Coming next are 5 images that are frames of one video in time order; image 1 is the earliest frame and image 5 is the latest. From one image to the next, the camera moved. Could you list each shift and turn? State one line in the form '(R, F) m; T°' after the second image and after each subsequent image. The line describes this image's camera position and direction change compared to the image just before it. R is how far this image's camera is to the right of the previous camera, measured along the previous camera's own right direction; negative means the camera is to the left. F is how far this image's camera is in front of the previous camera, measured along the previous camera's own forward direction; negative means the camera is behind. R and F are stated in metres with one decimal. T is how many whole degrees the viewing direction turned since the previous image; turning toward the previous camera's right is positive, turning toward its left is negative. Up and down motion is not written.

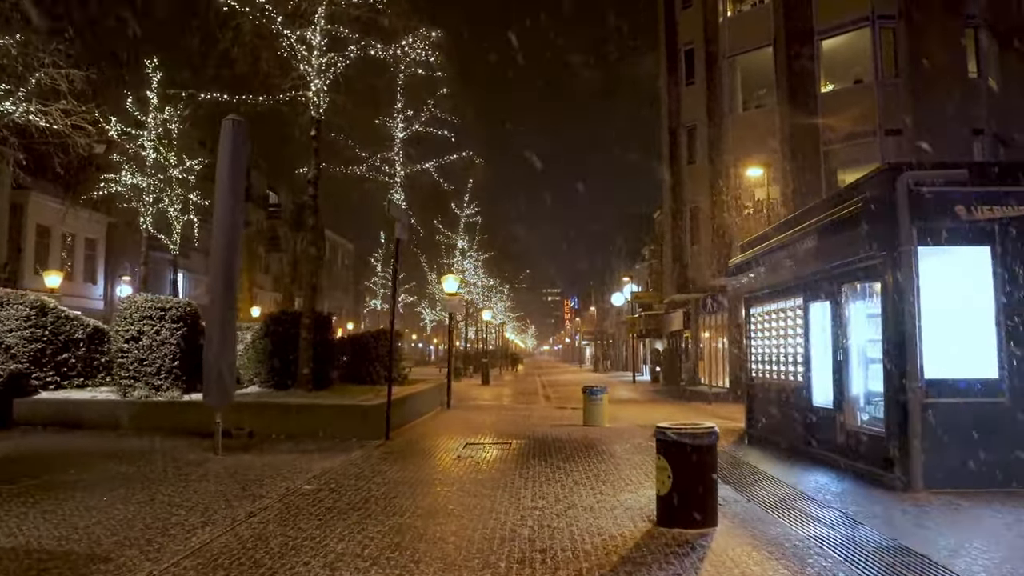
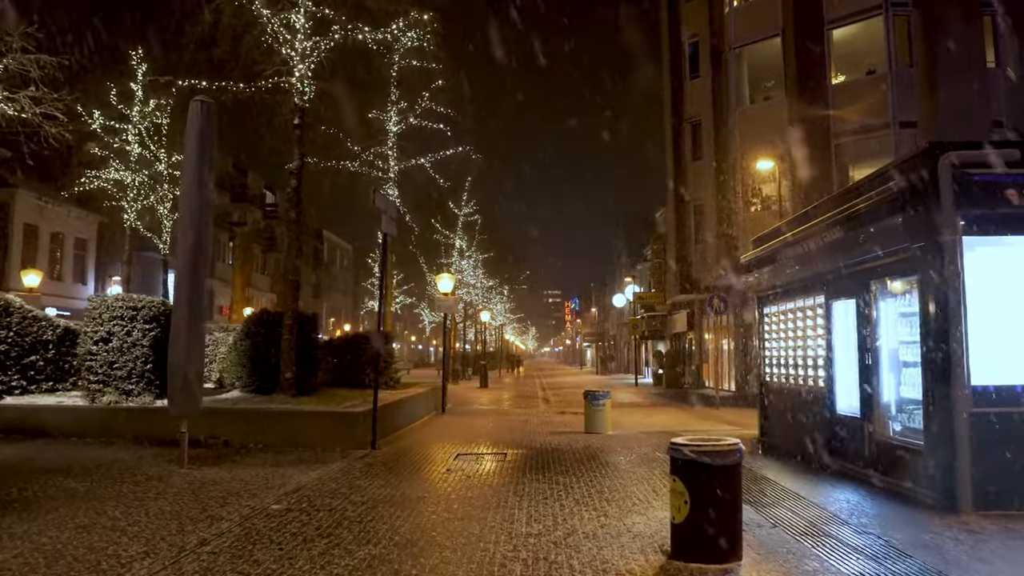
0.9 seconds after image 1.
(+0.1, +1.0) m; 0°
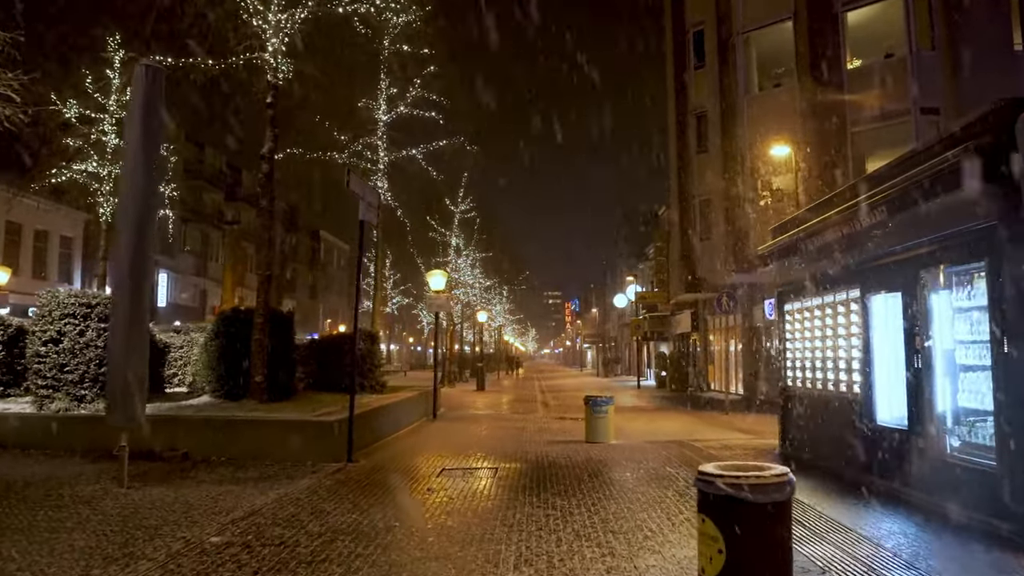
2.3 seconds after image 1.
(+0.1, +1.3) m; 0°
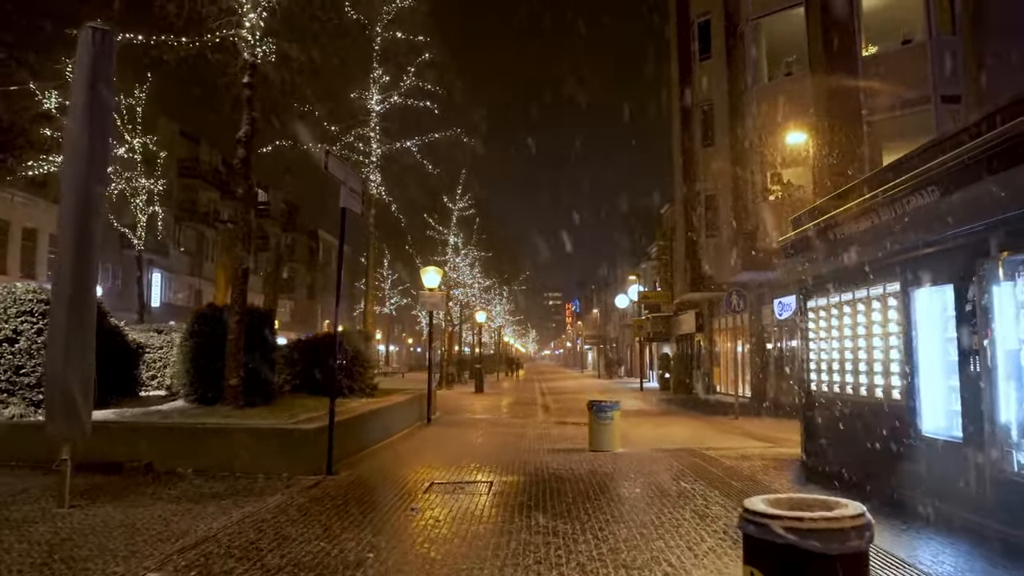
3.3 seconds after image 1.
(+0.1, +1.0) m; 0°
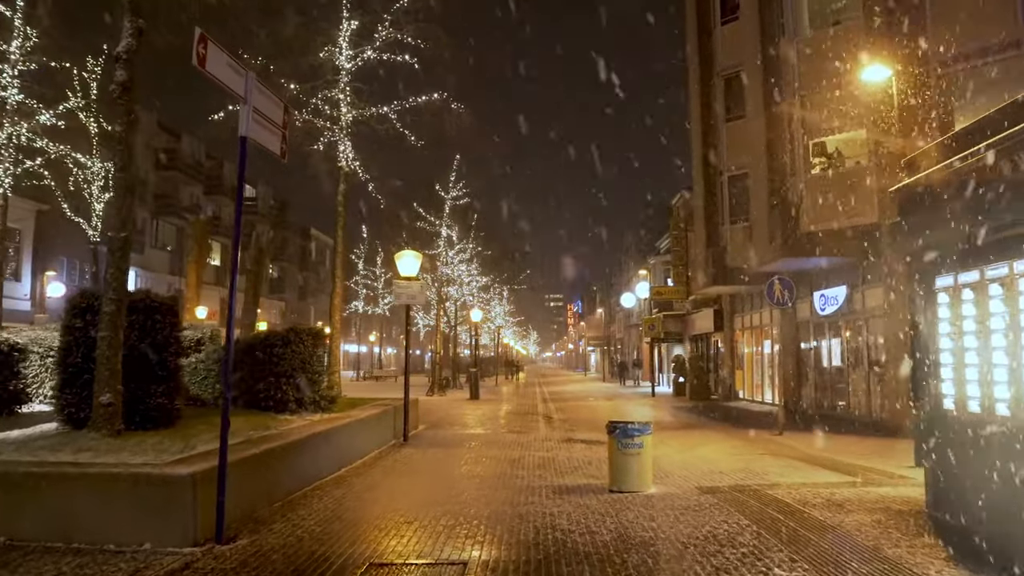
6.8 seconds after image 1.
(+0.1, +3.6) m; 0°
